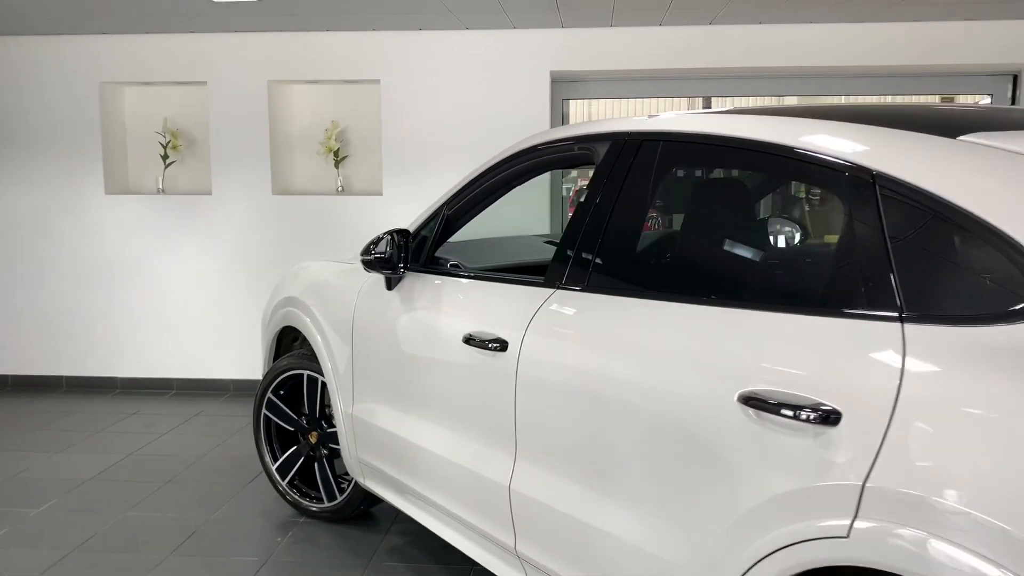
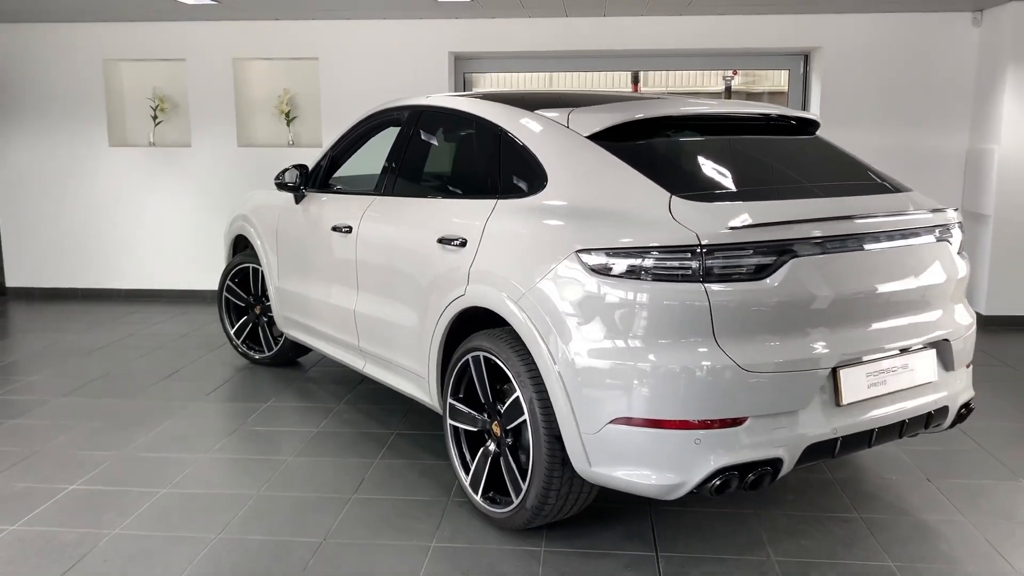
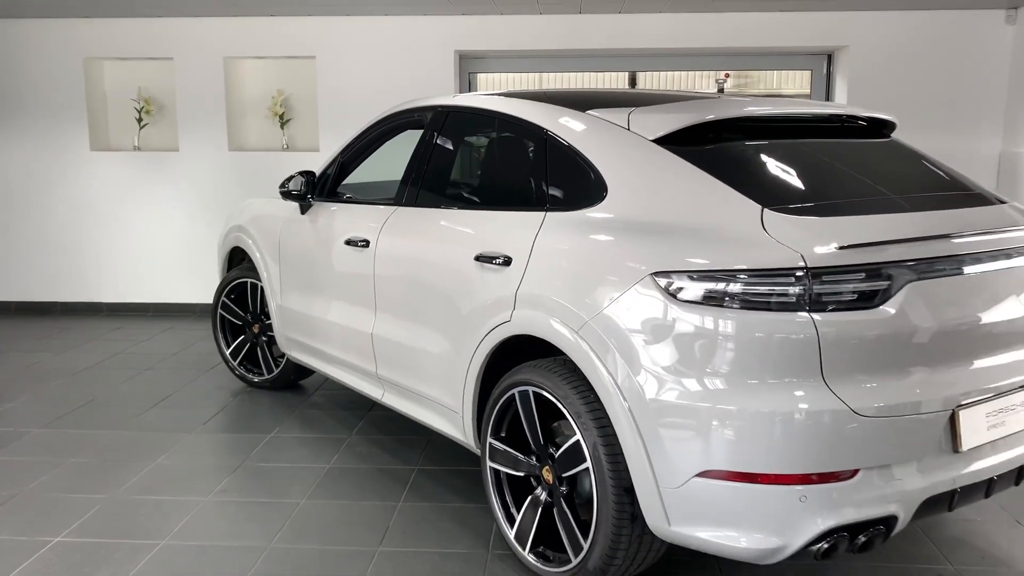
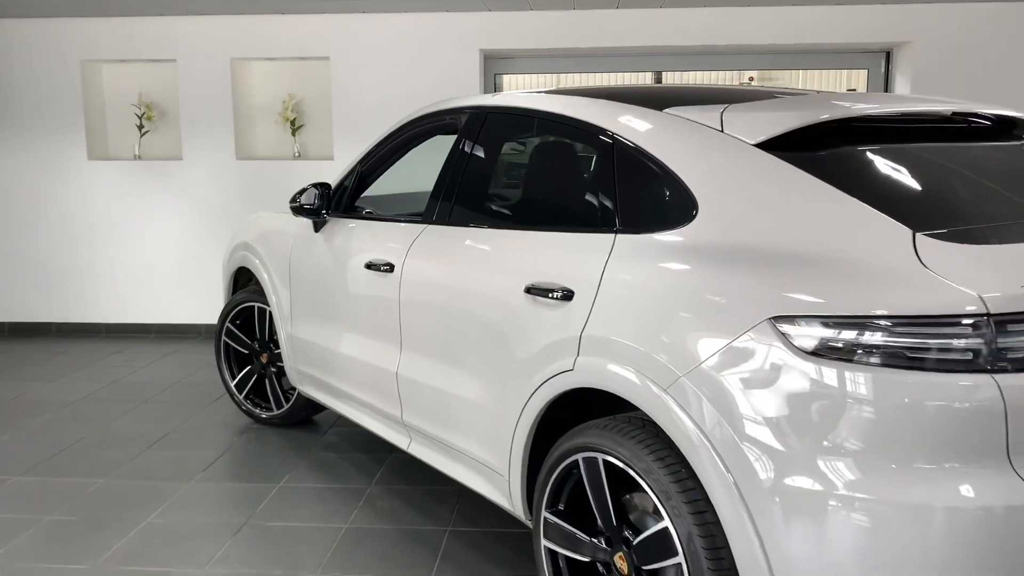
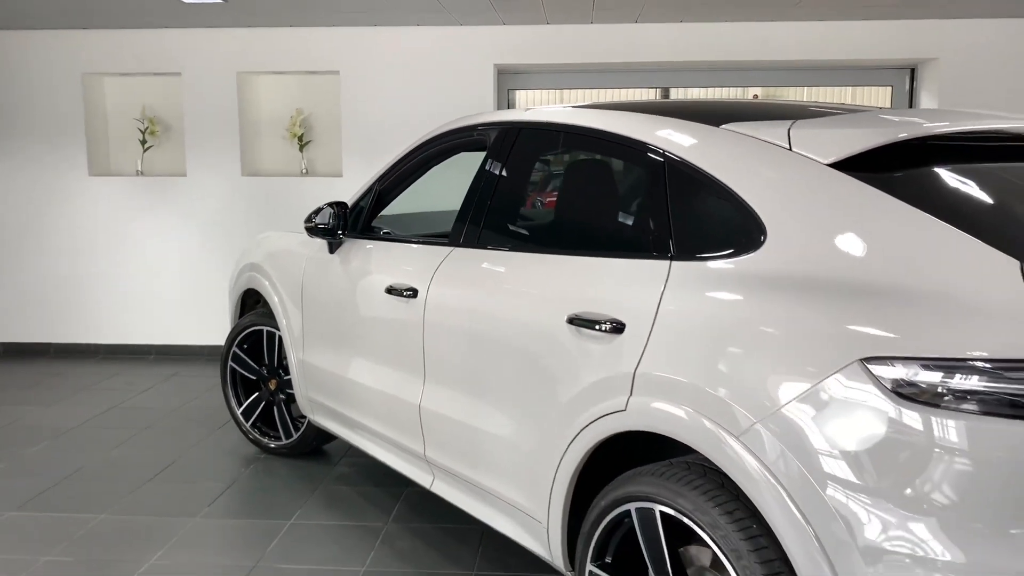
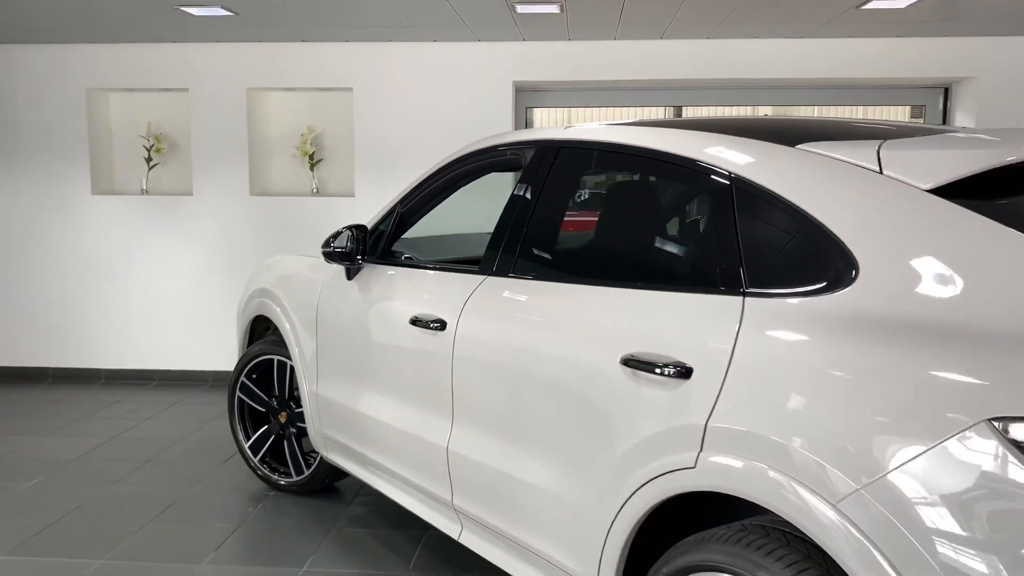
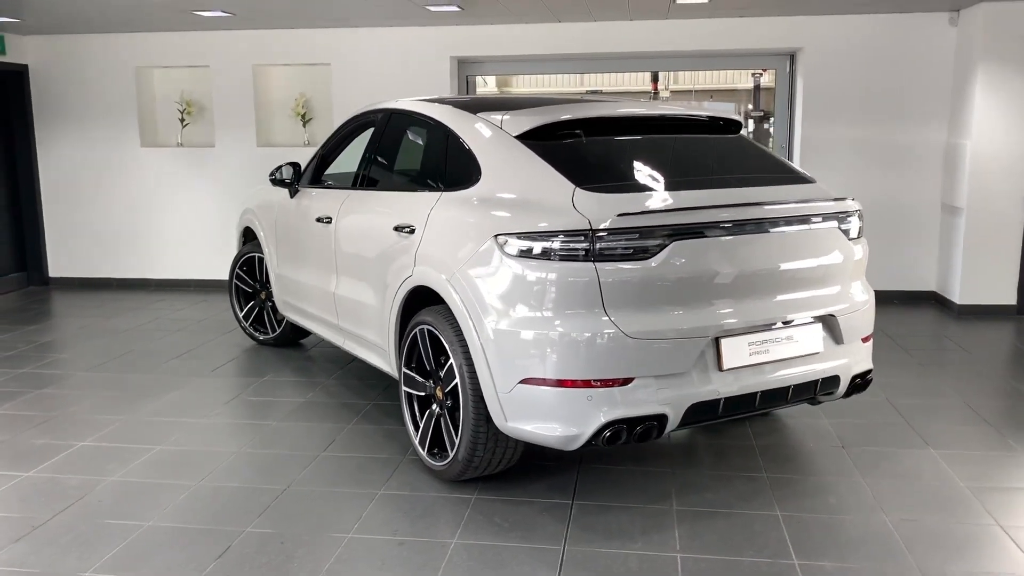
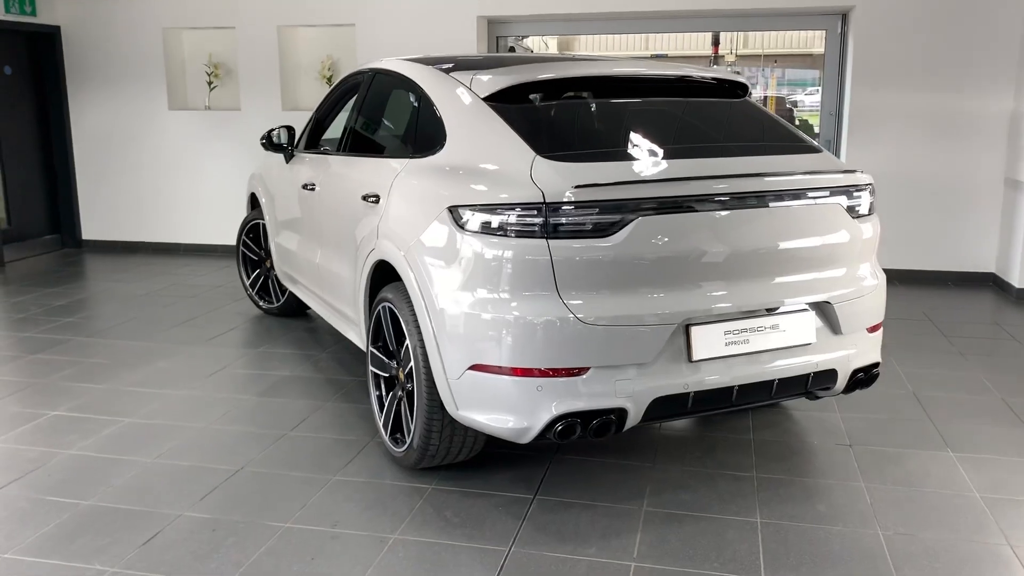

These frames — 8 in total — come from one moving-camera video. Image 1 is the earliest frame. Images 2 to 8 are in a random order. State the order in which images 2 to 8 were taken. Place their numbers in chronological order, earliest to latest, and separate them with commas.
6, 5, 4, 3, 2, 7, 8
